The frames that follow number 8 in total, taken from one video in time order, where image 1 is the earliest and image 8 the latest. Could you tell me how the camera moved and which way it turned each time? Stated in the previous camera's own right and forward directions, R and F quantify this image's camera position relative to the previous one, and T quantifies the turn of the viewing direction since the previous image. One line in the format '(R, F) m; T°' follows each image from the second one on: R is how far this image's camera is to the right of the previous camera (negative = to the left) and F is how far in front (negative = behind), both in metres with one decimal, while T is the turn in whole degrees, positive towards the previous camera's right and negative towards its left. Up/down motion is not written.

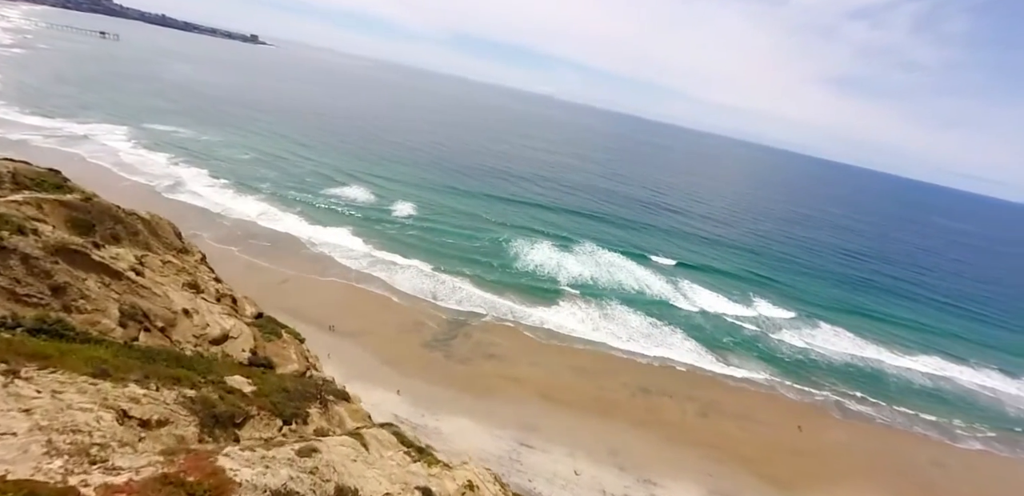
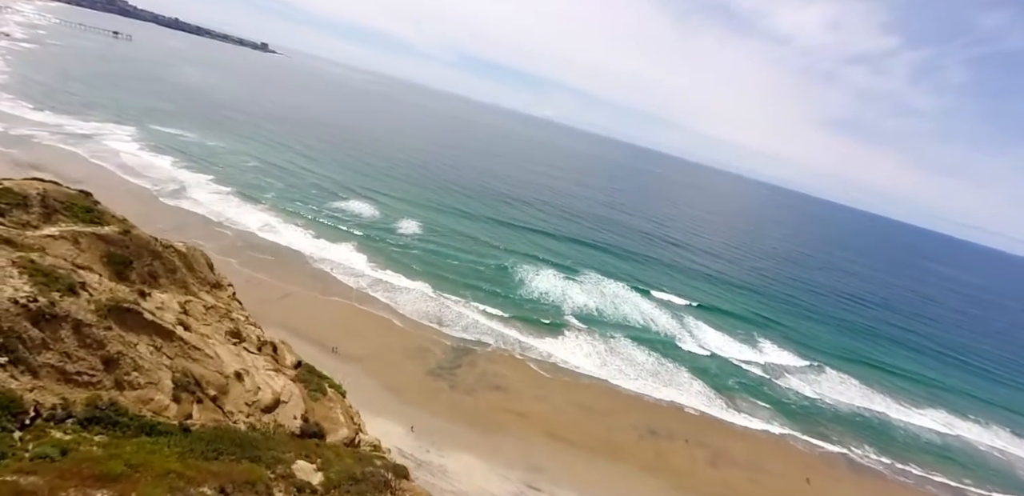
(-1.0, +0.5) m; +1°
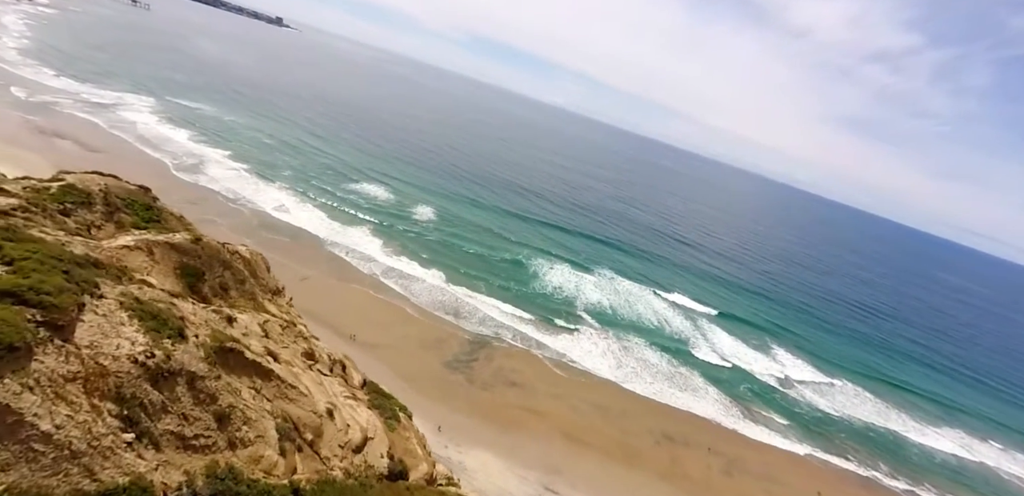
(-1.0, +0.4) m; -1°
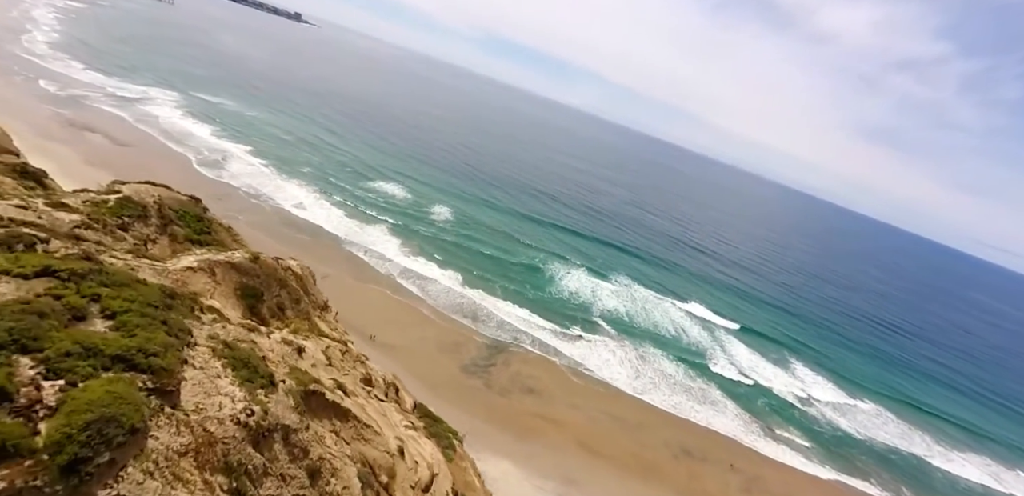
(-0.6, +0.2) m; -1°
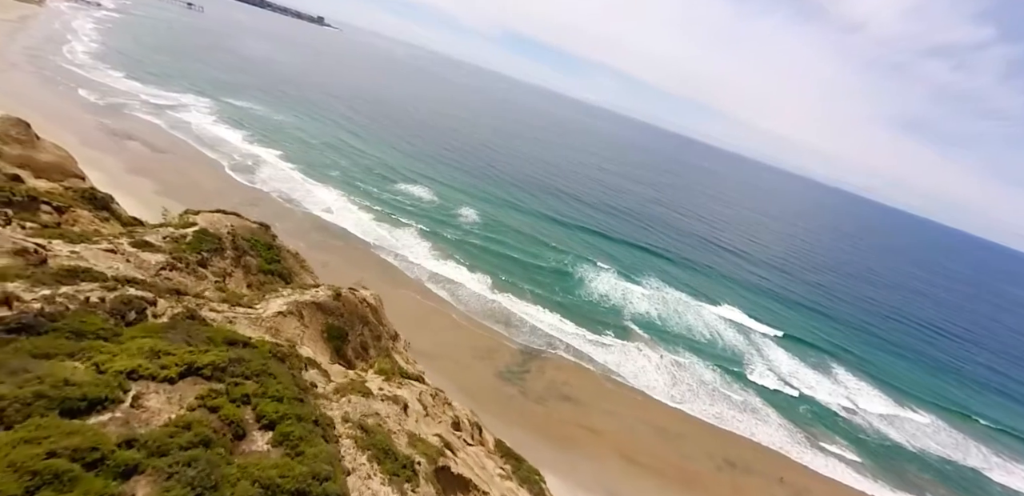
(-0.7, +0.3) m; -2°
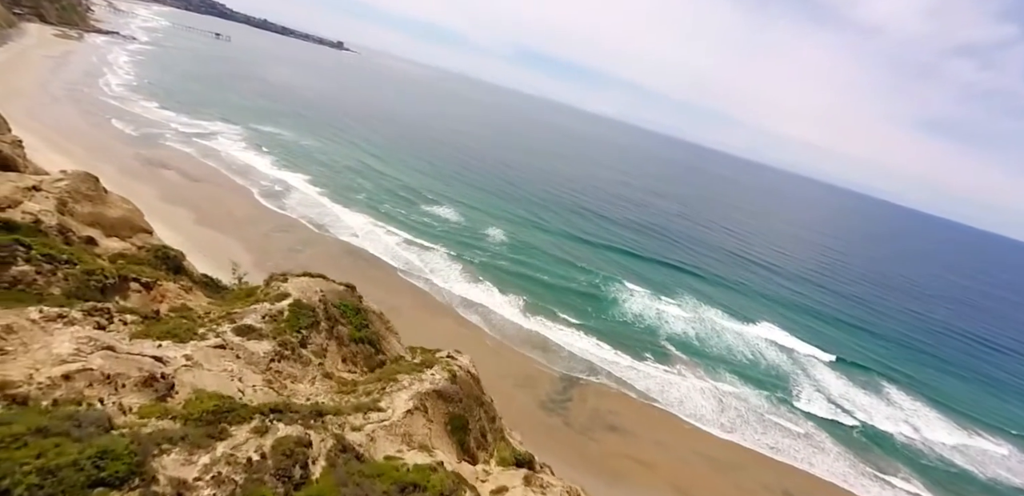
(-1.0, +0.5) m; -2°
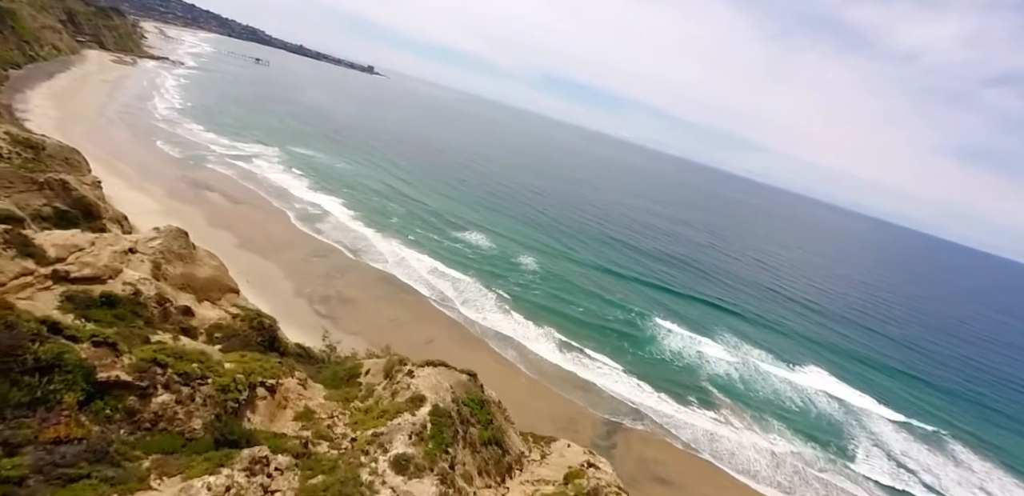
(-1.2, +0.6) m; -2°
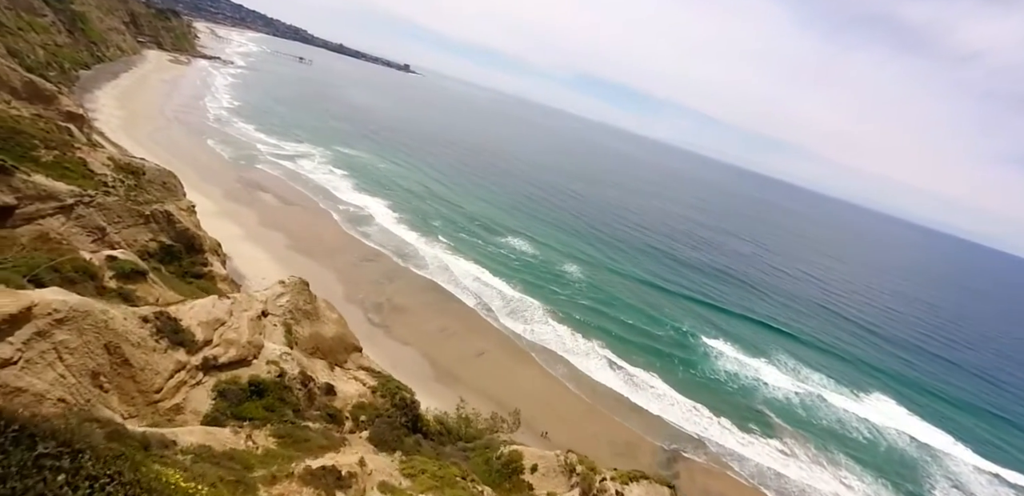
(-1.5, +0.8) m; -3°
